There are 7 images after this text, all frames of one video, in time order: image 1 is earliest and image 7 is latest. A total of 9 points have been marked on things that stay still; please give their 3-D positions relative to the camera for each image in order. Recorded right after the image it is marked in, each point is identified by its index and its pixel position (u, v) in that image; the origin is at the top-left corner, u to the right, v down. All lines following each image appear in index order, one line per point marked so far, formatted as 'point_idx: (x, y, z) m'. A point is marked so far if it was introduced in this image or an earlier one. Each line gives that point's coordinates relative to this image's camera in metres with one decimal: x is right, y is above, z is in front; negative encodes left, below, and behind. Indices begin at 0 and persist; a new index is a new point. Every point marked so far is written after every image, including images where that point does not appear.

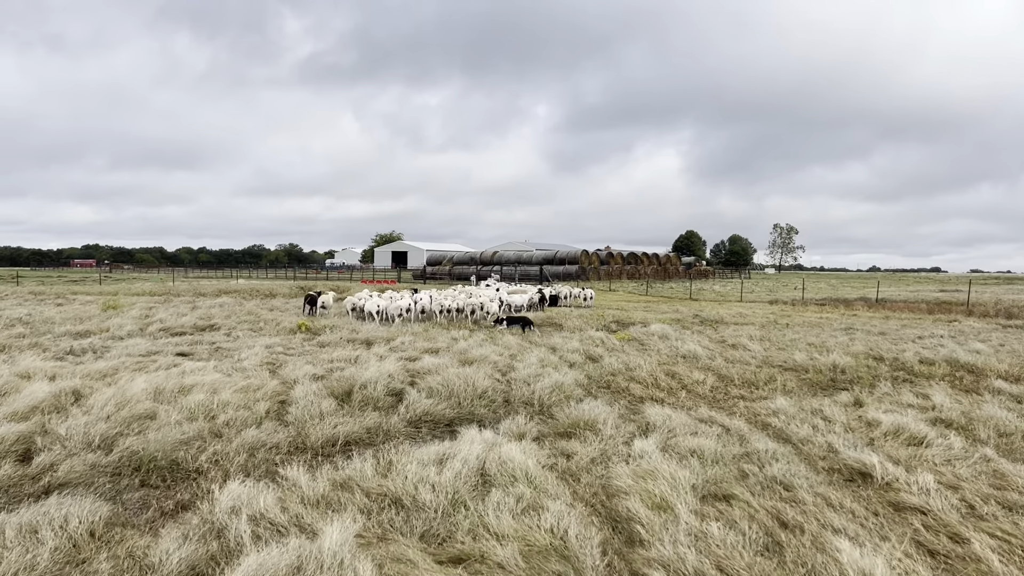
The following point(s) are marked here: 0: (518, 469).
0: (0.0, -1.0, +4.5) m
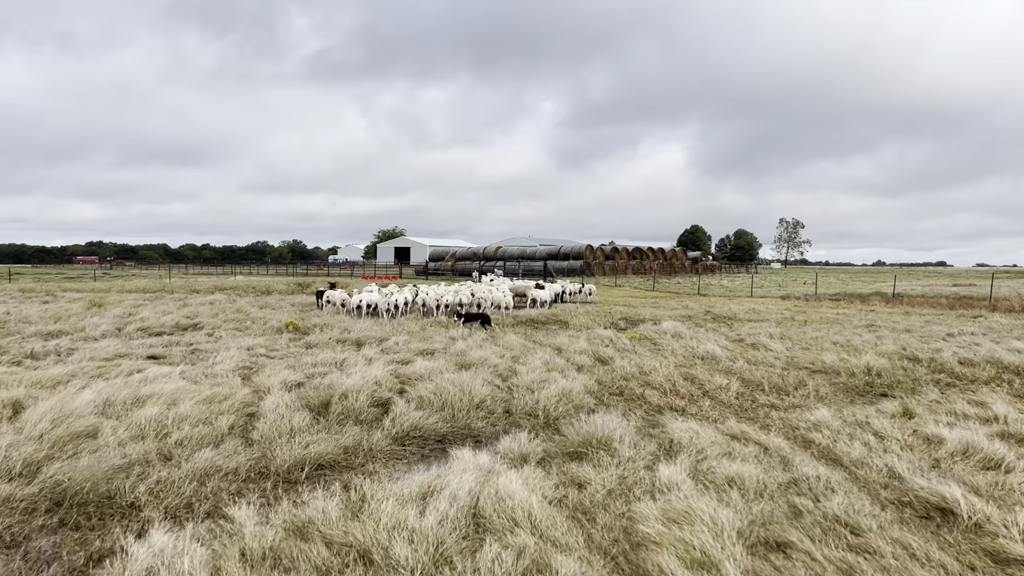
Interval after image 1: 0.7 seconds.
0: (0.0, -1.0, +3.6) m
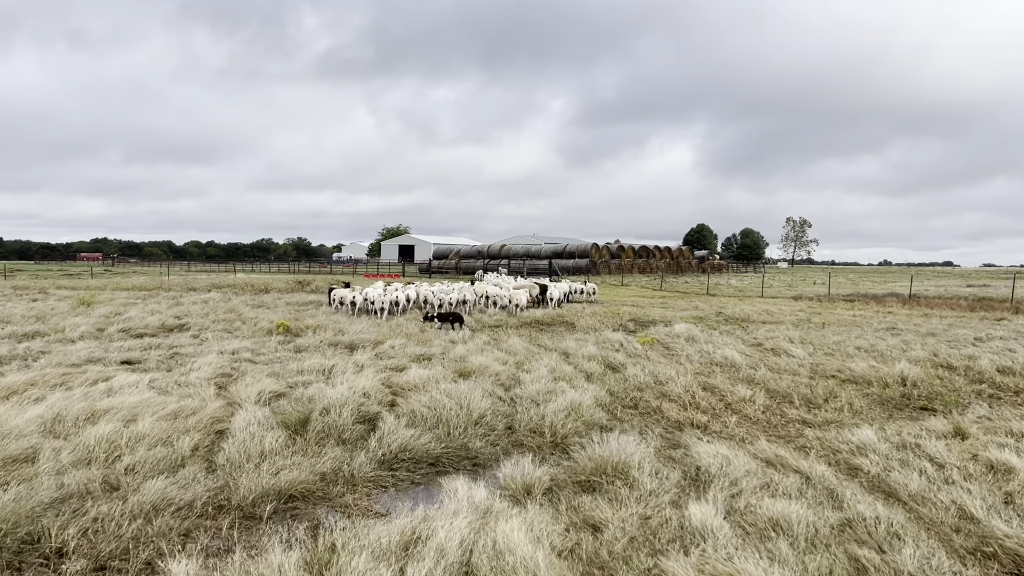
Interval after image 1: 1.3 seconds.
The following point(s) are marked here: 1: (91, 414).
0: (0.0, -1.0, +2.9) m
1: (-2.7, -0.8, +5.3) m
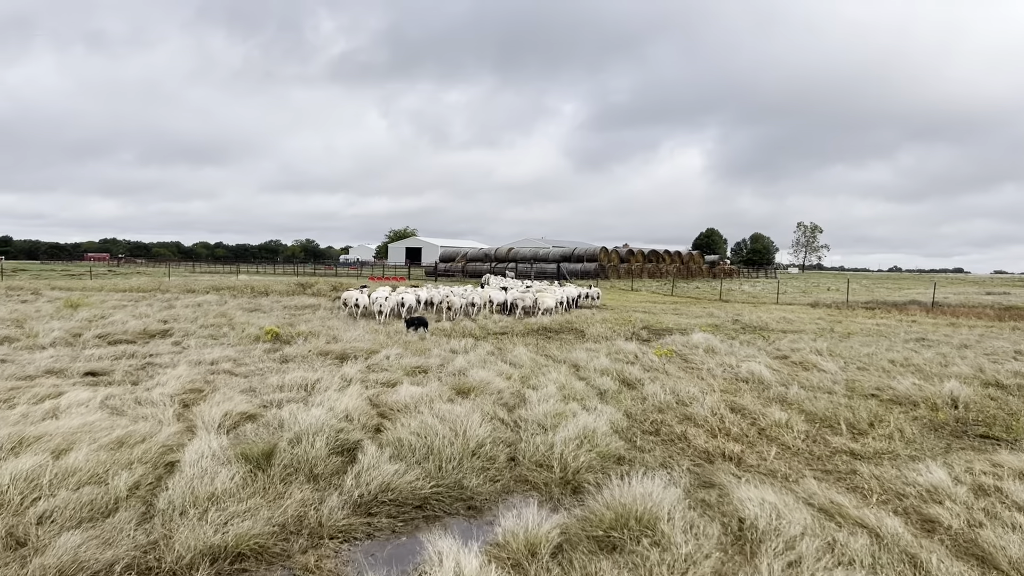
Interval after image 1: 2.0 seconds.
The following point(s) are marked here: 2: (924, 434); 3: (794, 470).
0: (0.0, -1.0, +2.1) m
1: (-2.7, -0.9, +4.5) m
2: (+3.1, -1.1, +6.2) m
3: (+1.8, -1.1, +5.1) m
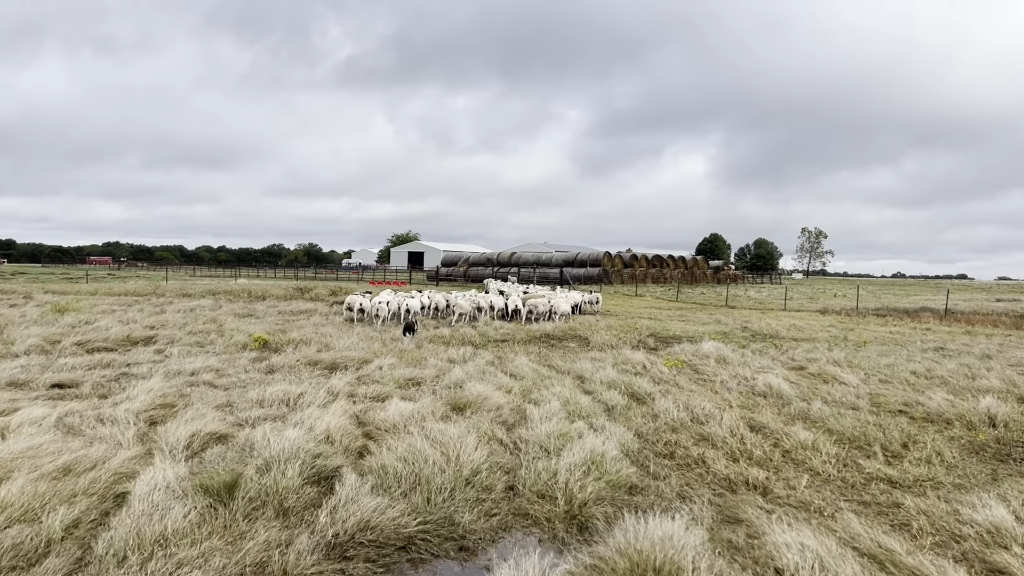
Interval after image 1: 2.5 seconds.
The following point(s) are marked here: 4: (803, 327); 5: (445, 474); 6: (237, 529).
0: (0.0, -1.1, +1.5) m
1: (-2.7, -0.9, +4.0) m
2: (+3.1, -1.2, +5.6) m
3: (+1.8, -1.2, +4.6) m
4: (+6.6, -0.9, +18.4) m
5: (-0.4, -1.0, +4.4) m
6: (-1.2, -1.1, +3.6) m
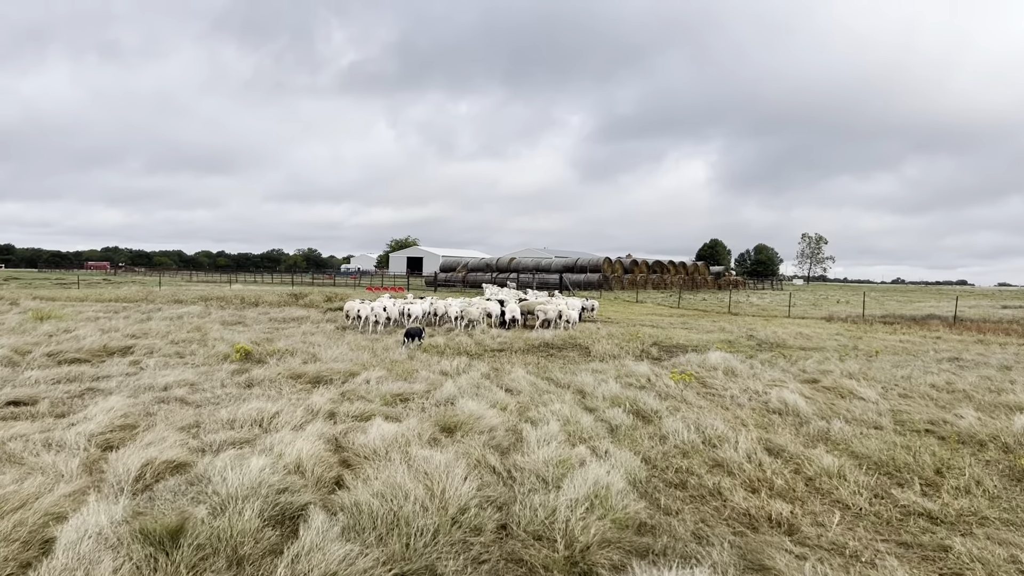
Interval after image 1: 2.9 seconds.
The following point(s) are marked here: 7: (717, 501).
0: (0.0, -1.1, +1.0) m
1: (-2.8, -0.9, +3.4) m
2: (+3.1, -1.2, +5.1) m
3: (+1.7, -1.2, +4.0) m
4: (+6.5, -1.0, +17.8) m
5: (-0.4, -1.1, +3.9) m
6: (-1.2, -1.1, +3.0) m
7: (+1.2, -1.2, +4.6) m
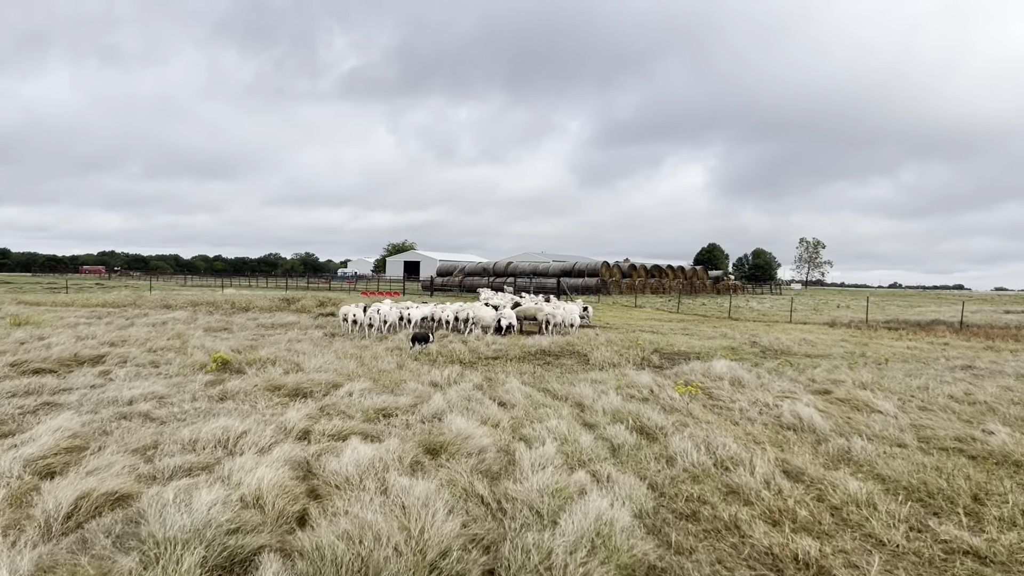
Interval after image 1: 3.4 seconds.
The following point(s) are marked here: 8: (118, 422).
0: (-0.1, -1.1, +0.4) m
1: (-2.8, -1.0, +2.9) m
2: (+3.0, -1.3, +4.6) m
3: (+1.7, -1.3, +3.5) m
4: (+6.4, -1.1, +17.3) m
5: (-0.4, -1.1, +3.3) m
6: (-1.3, -1.1, +2.5) m
7: (+1.1, -1.2, +4.1) m
8: (-2.9, -1.0, +6.1) m
